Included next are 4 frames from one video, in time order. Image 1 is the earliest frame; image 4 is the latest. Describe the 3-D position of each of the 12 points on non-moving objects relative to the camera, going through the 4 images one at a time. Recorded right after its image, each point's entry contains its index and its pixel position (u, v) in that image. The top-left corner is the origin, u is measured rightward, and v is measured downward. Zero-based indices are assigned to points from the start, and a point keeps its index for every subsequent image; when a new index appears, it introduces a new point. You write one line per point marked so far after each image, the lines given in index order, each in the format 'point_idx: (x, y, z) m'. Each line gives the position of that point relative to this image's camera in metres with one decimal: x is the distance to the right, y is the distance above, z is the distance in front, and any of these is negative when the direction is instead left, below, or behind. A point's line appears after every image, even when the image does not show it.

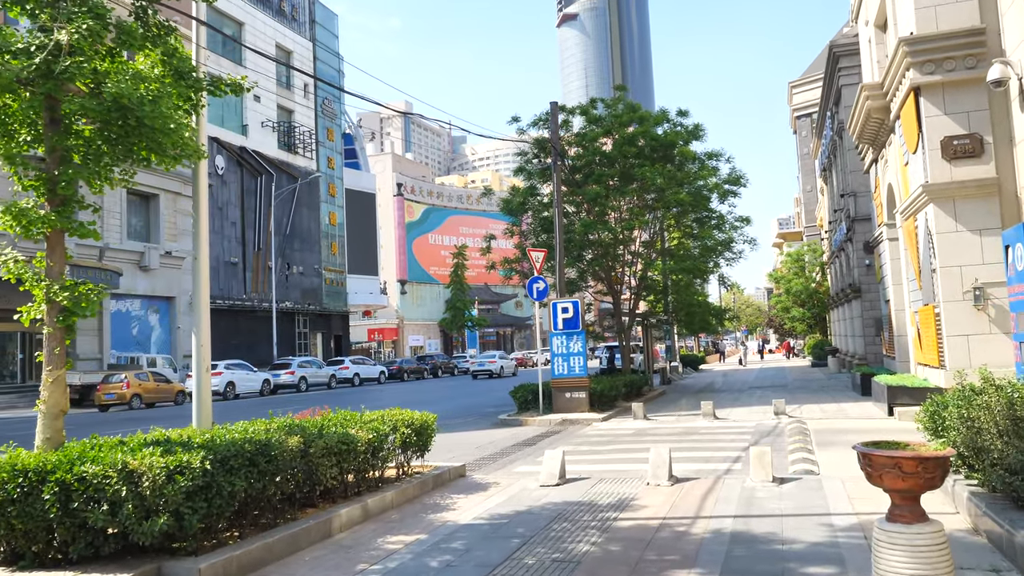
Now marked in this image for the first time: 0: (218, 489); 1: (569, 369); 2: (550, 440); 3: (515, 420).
0: (-2.1, -1.5, +5.5) m
1: (+1.2, -1.7, +15.8) m
2: (+0.6, -2.6, +12.7) m
3: (0.0, -2.8, +15.7) m
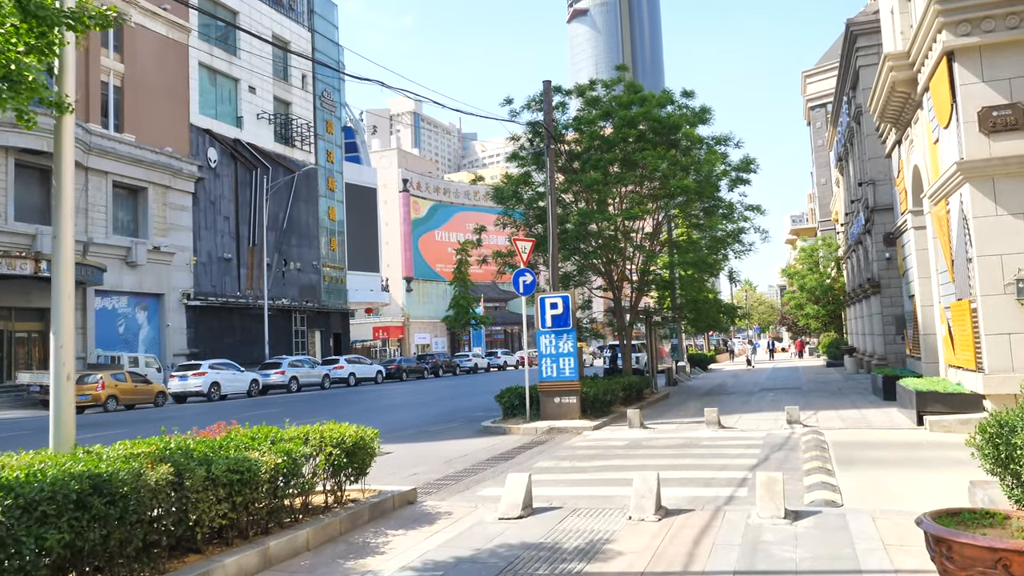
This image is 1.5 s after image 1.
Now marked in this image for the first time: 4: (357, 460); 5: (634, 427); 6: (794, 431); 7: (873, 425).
0: (-2.6, -1.4, +4.0) m
1: (+0.9, -1.6, +14.2) m
2: (+0.3, -2.4, +11.2) m
3: (-0.3, -2.6, +14.2) m
4: (-1.5, -1.6, +7.0) m
5: (+2.1, -2.4, +13.2) m
6: (+4.4, -2.3, +11.9) m
7: (+5.8, -2.2, +12.3) m
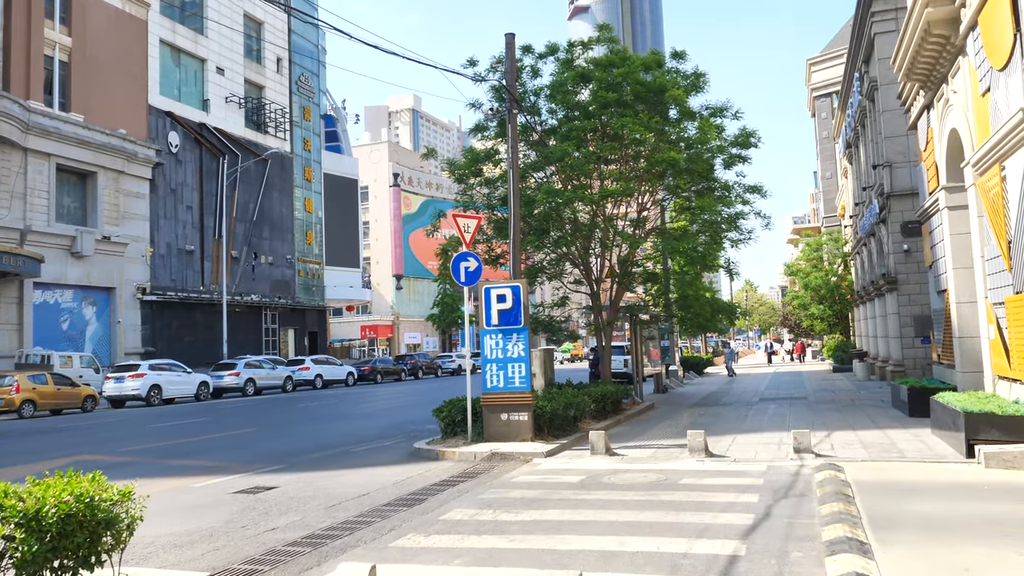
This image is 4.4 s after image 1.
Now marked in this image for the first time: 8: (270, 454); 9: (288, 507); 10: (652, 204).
0: (-3.6, -1.2, +1.1) m
1: (-0.1, -1.4, +11.4) m
2: (-0.7, -2.3, +8.3) m
3: (-1.2, -2.4, +11.4) m
4: (-2.4, -1.4, +4.2) m
5: (+1.2, -2.3, +10.3) m
6: (+3.5, -2.1, +9.1) m
7: (+4.9, -2.1, +9.4) m
8: (-4.0, -2.7, +12.4) m
9: (-2.4, -2.3, +8.1) m
10: (+3.6, +2.1, +19.2) m
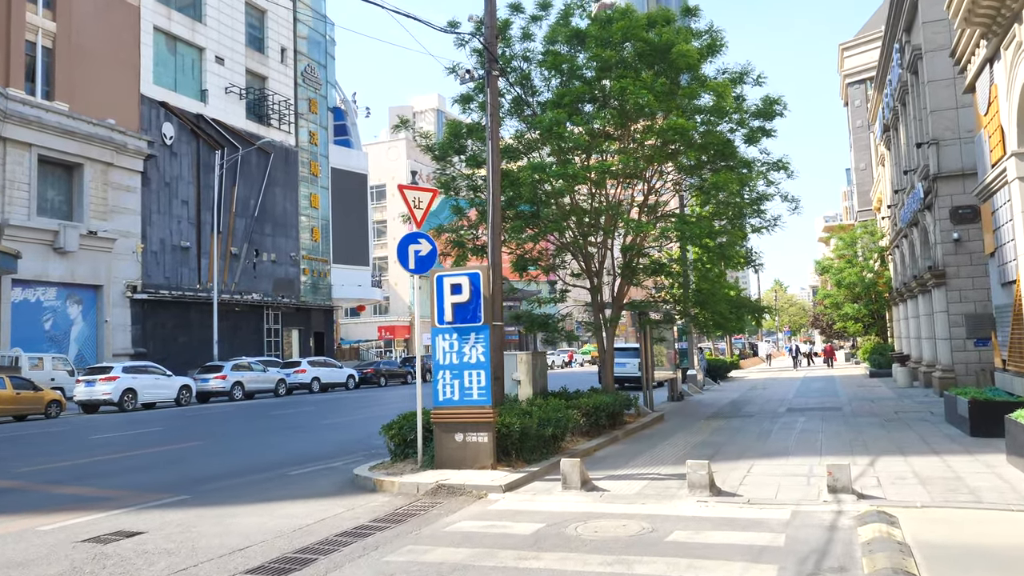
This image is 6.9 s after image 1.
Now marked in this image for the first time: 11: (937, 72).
0: (-4.4, -1.0, -1.0) m
1: (-0.6, -1.3, +9.1) m
2: (-1.3, -2.1, +6.1) m
3: (-1.7, -2.3, +9.1) m
4: (-3.2, -1.3, +2.0) m
5: (+0.6, -2.1, +8.0) m
6: (+2.9, -2.0, +6.7) m
7: (+4.3, -1.9, +6.9) m
8: (-4.4, -2.6, +10.3) m
9: (-3.0, -2.2, +5.9) m
10: (+3.3, +2.3, +16.9) m
11: (+10.7, +5.4, +19.1) m
